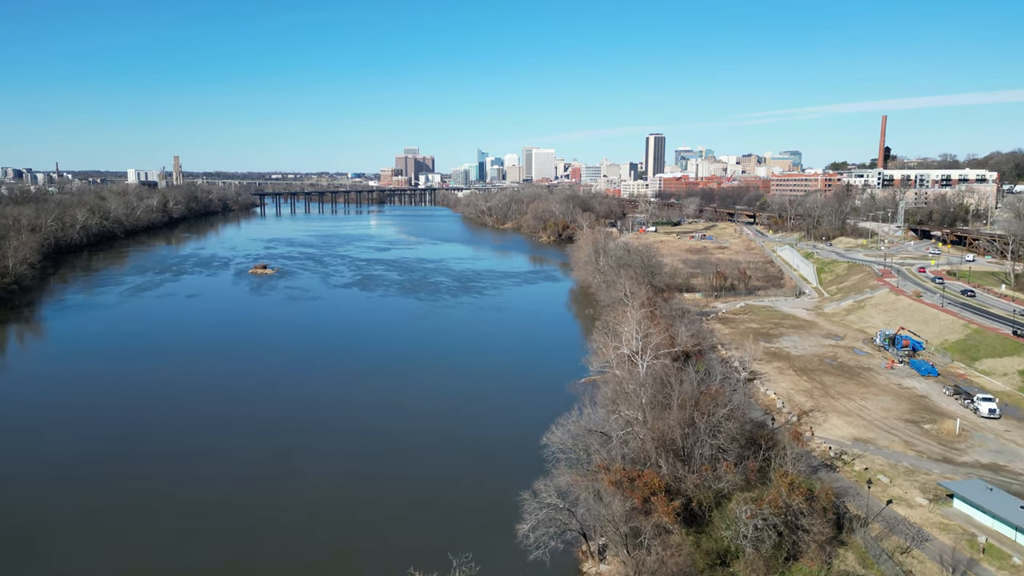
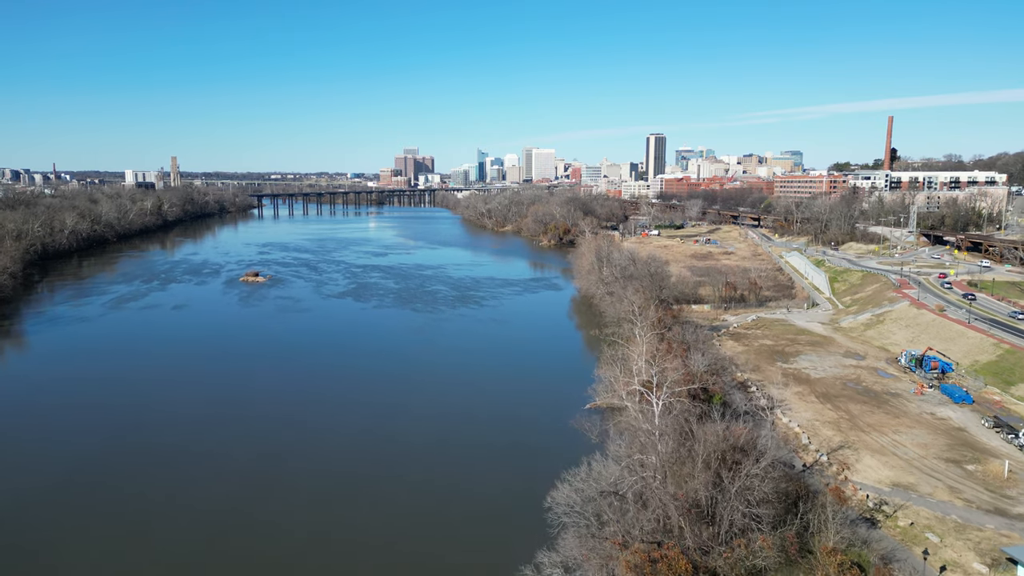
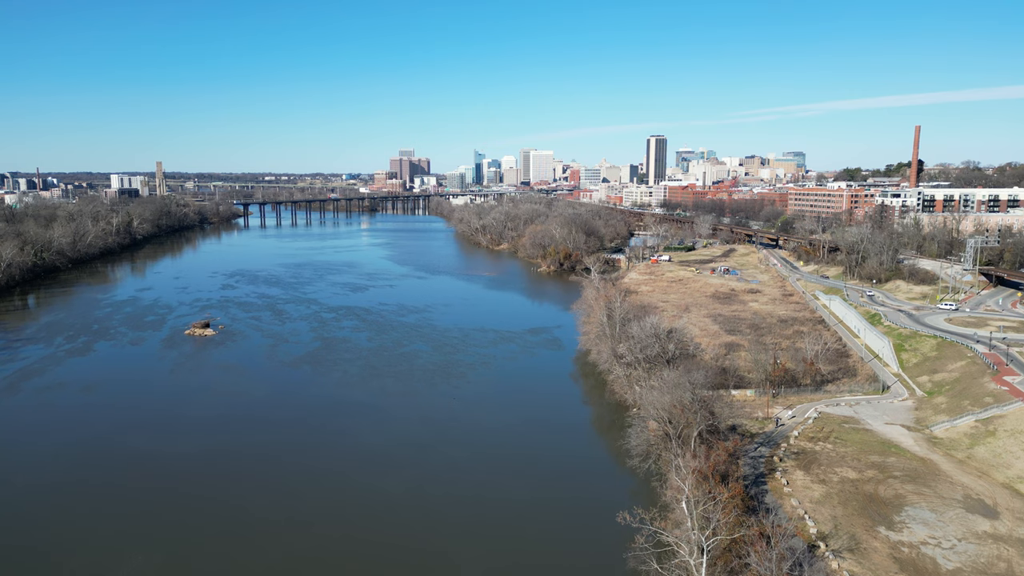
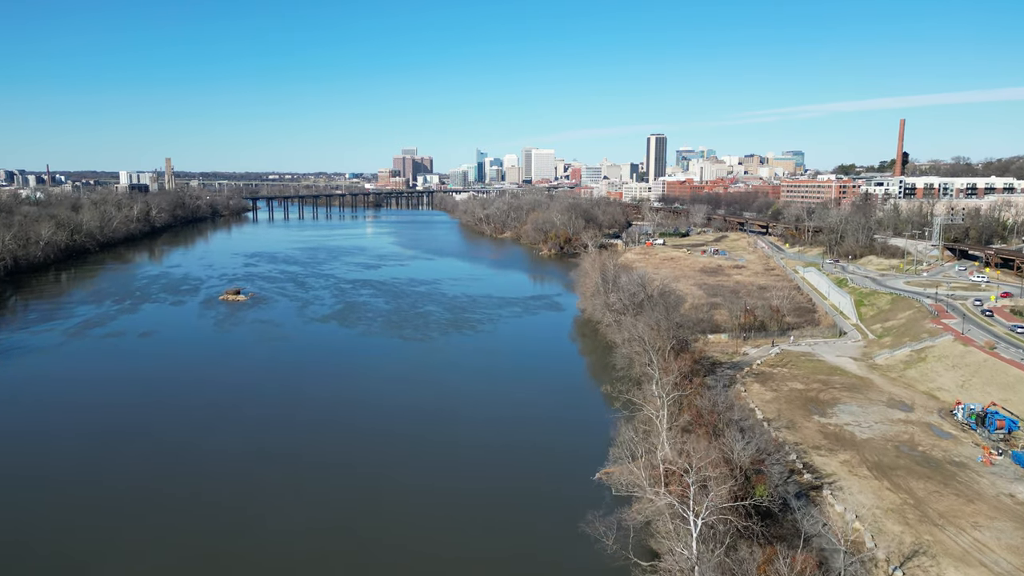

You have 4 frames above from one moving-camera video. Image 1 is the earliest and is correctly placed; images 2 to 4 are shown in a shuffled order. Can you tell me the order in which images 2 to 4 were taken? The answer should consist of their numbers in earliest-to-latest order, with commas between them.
2, 4, 3
